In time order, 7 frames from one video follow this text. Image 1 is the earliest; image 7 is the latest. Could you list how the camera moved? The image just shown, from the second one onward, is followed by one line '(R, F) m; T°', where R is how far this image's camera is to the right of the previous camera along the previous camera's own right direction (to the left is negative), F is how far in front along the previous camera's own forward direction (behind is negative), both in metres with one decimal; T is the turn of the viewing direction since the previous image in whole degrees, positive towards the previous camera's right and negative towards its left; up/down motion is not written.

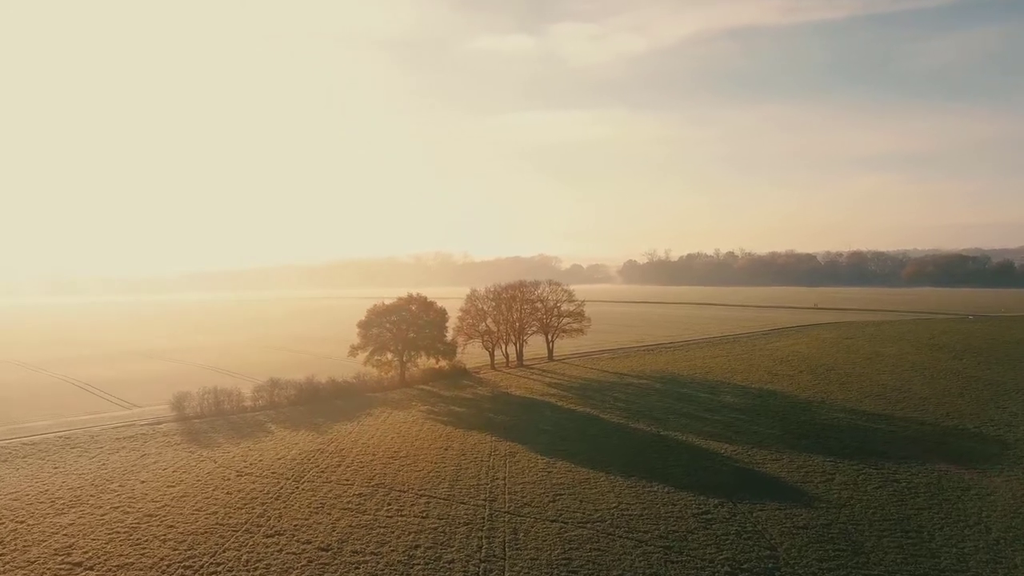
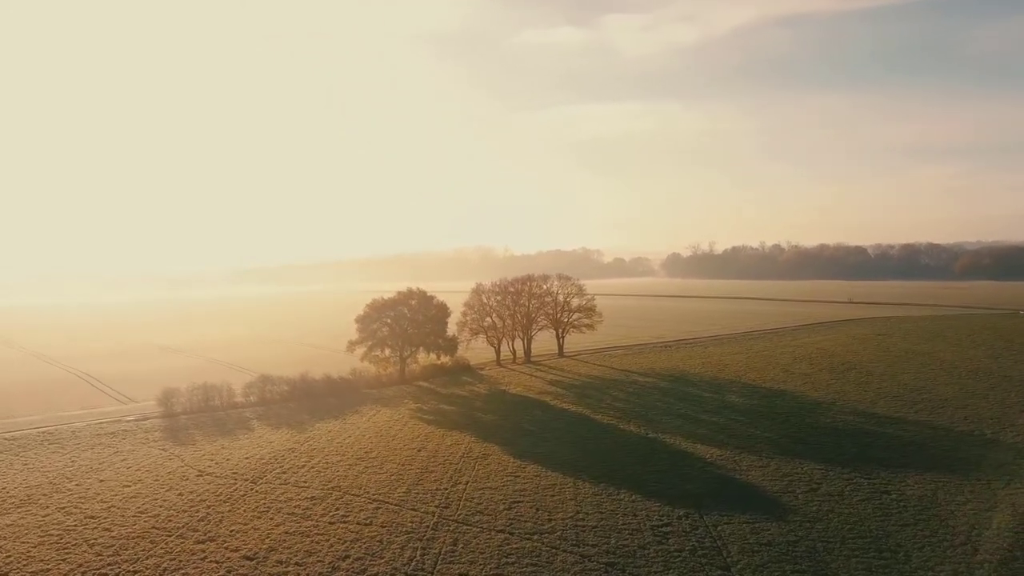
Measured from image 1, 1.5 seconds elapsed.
(+3.0, +1.4) m; -3°
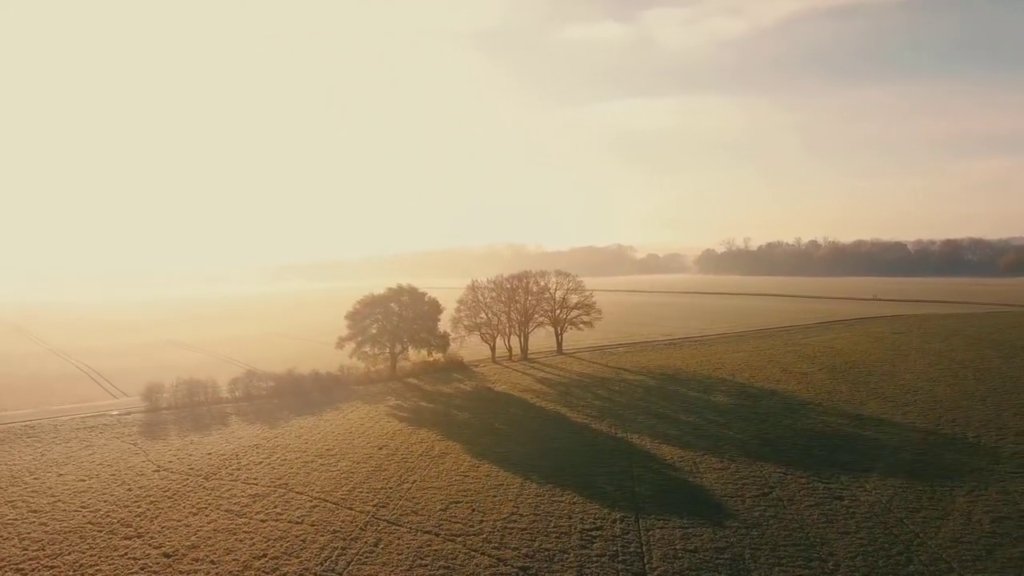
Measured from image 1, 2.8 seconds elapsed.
(+3.2, +0.5) m; -2°
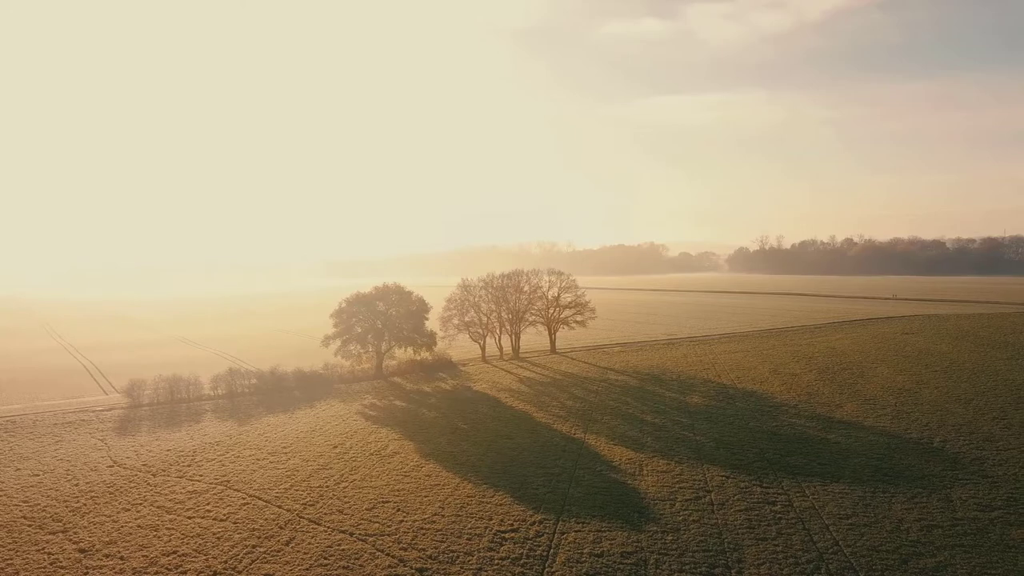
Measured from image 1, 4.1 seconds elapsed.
(+3.5, +0.1) m; -2°
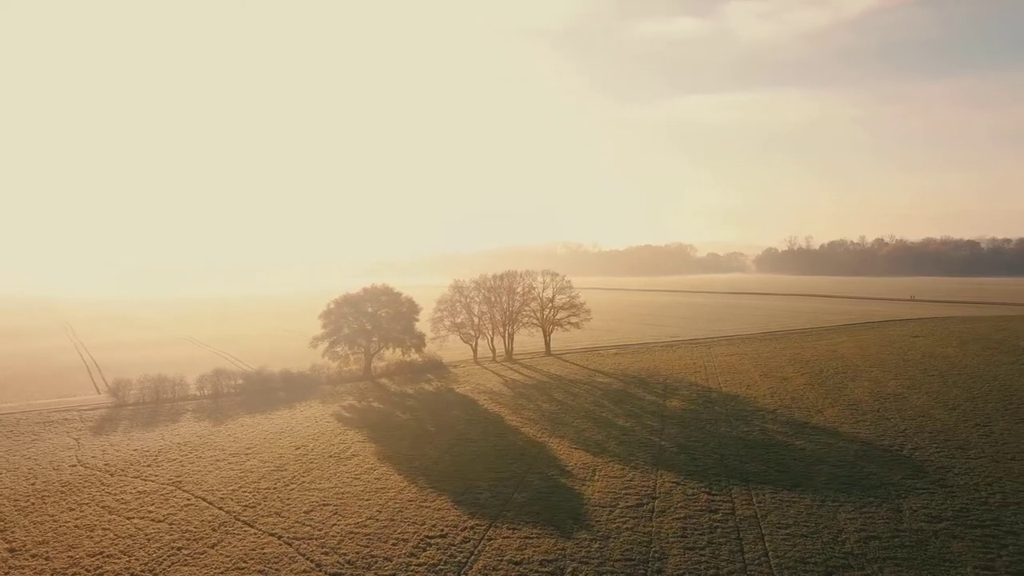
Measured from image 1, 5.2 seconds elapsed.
(+3.0, +0.2) m; -2°
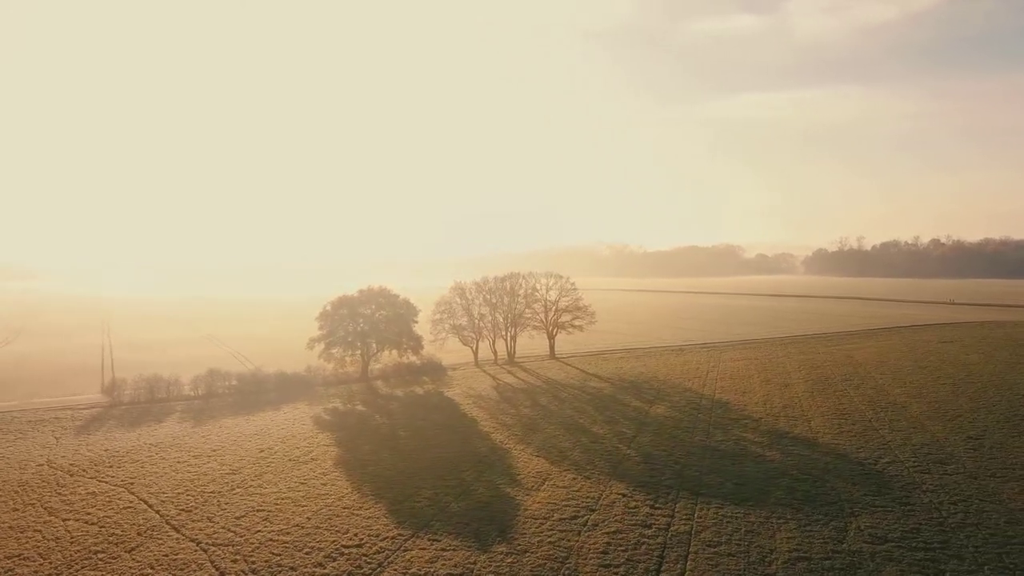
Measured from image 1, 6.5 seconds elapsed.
(+3.7, +0.5) m; -3°
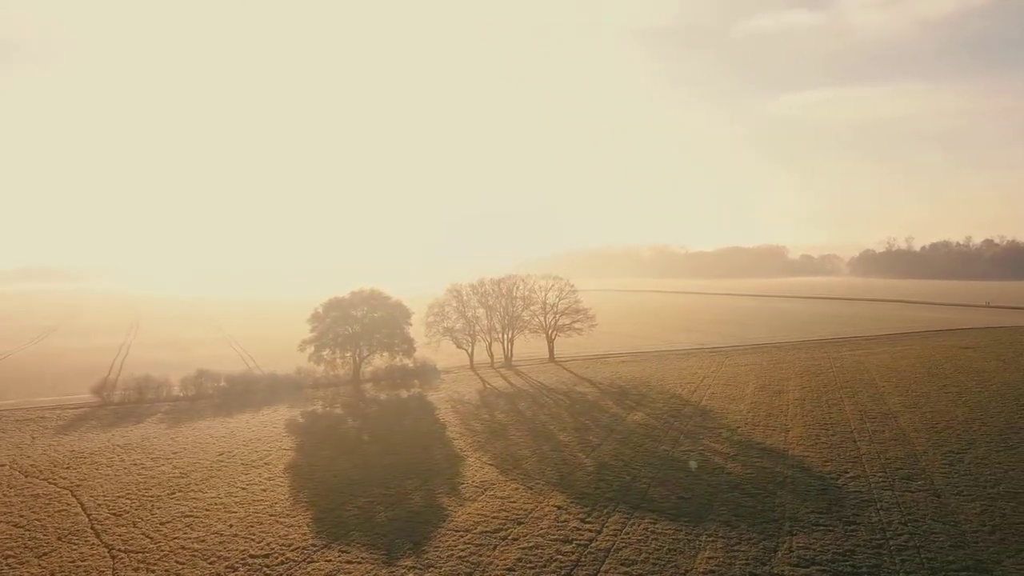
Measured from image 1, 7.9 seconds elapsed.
(+3.8, +0.6) m; -3°
